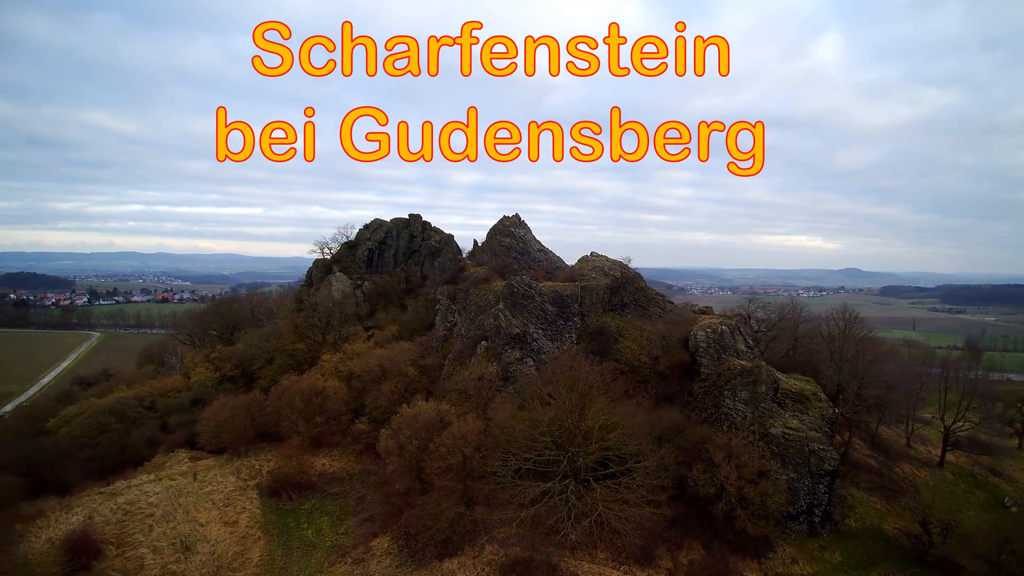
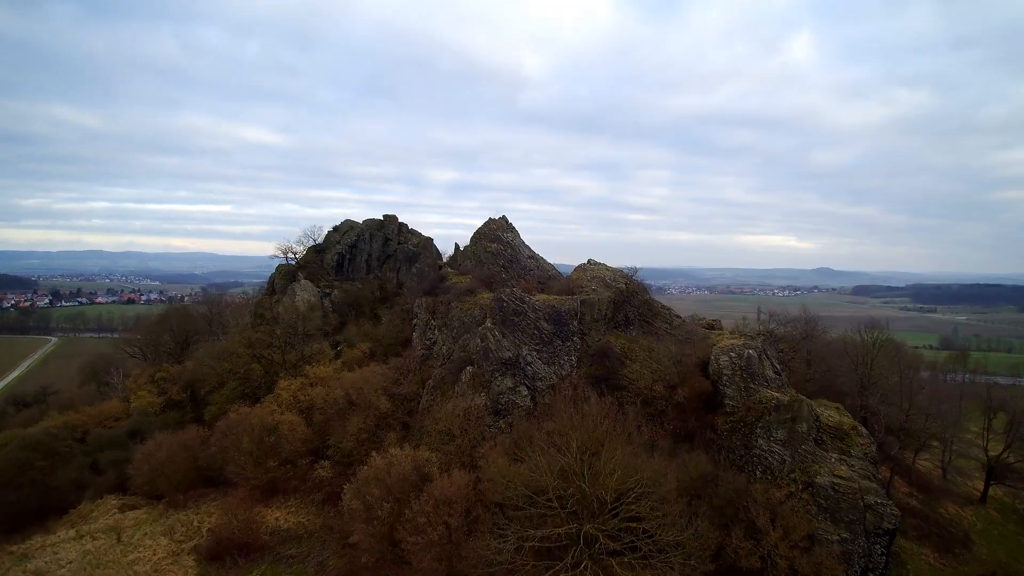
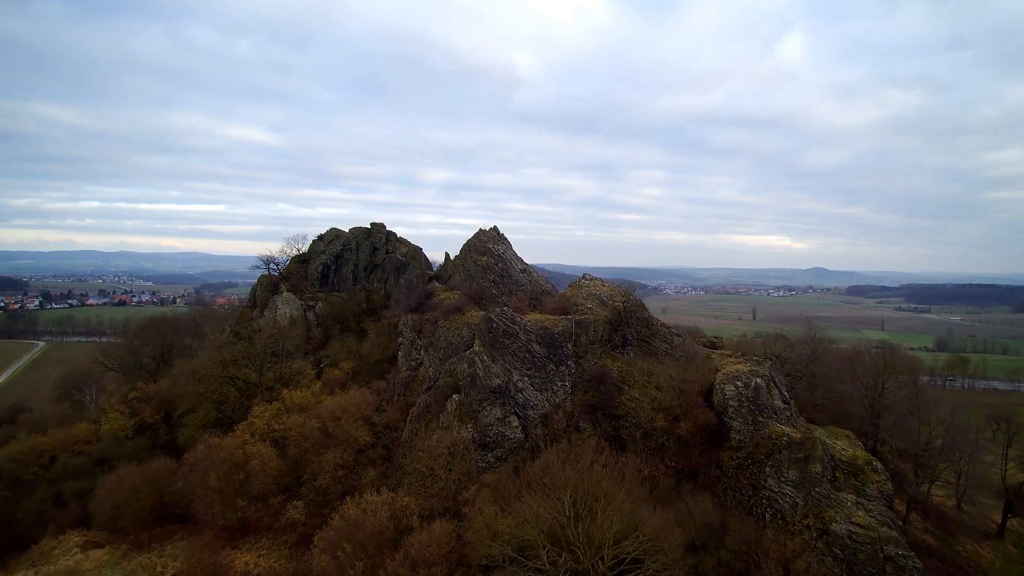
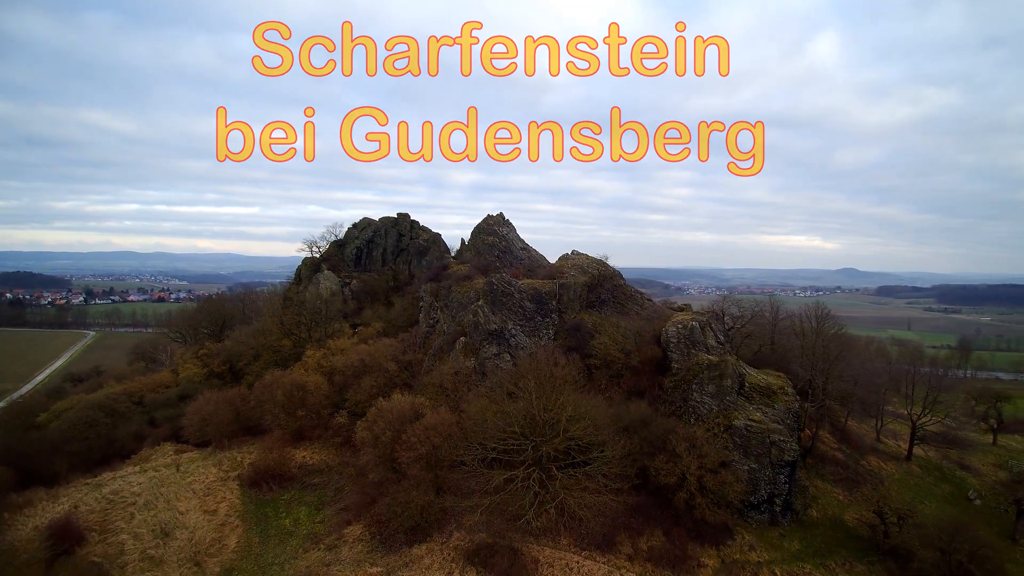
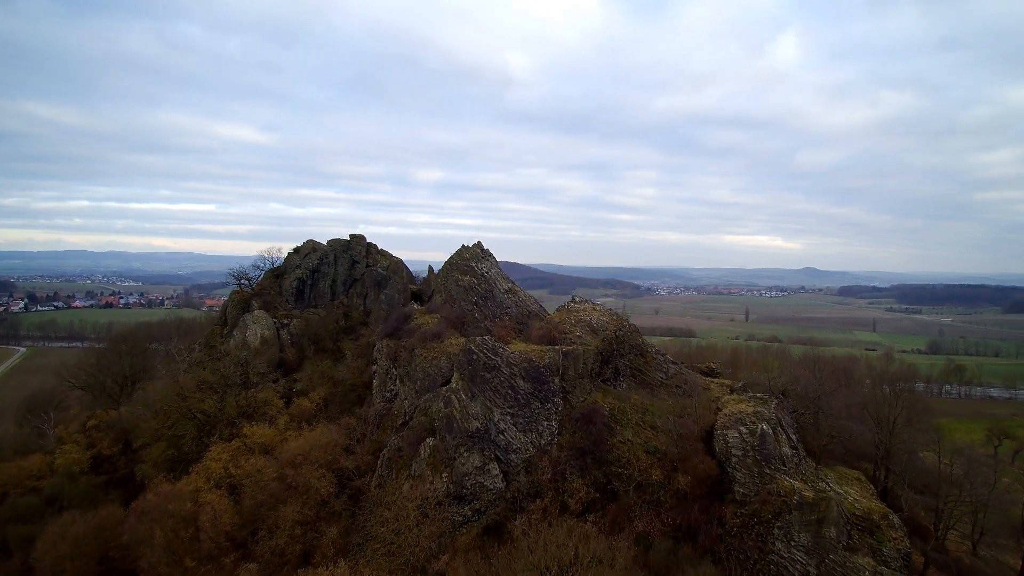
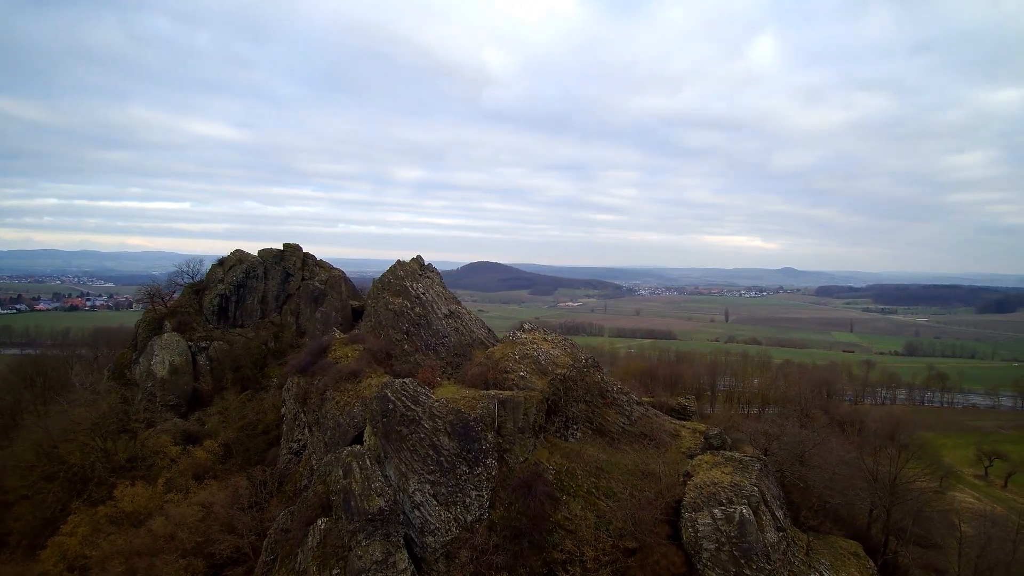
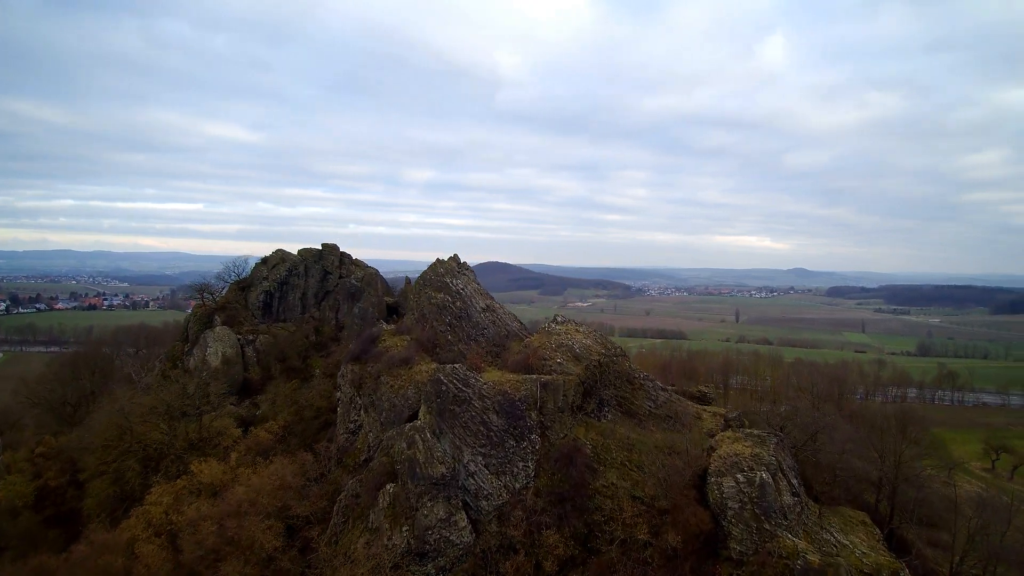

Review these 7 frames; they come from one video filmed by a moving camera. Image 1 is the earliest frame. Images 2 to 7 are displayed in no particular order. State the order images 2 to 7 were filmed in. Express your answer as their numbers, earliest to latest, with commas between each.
4, 2, 3, 5, 7, 6
